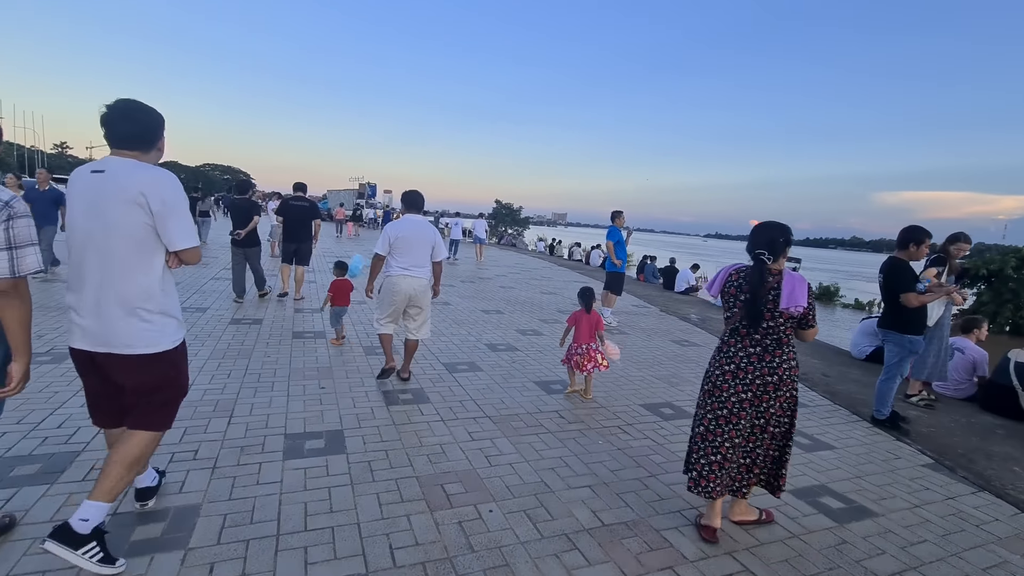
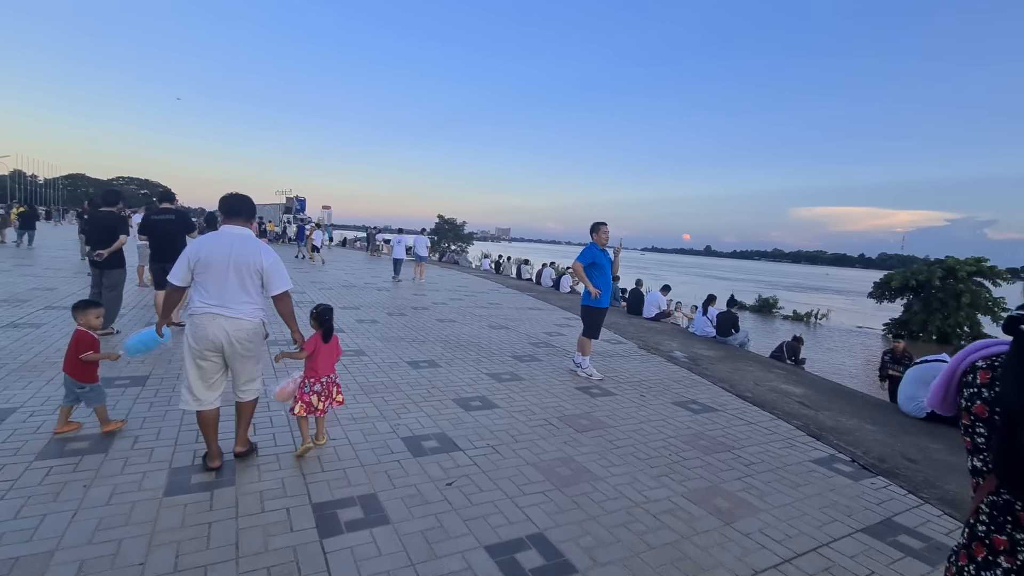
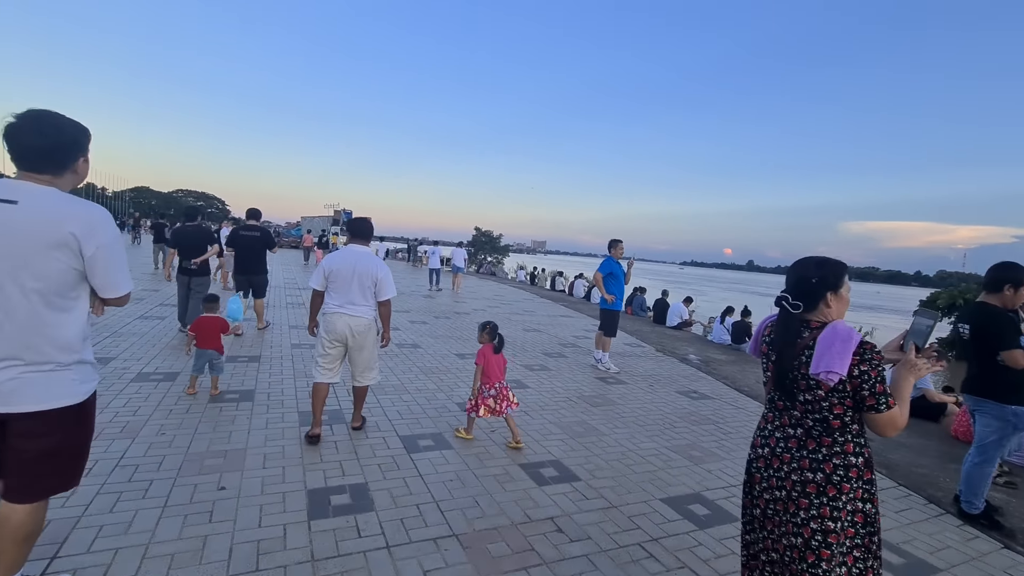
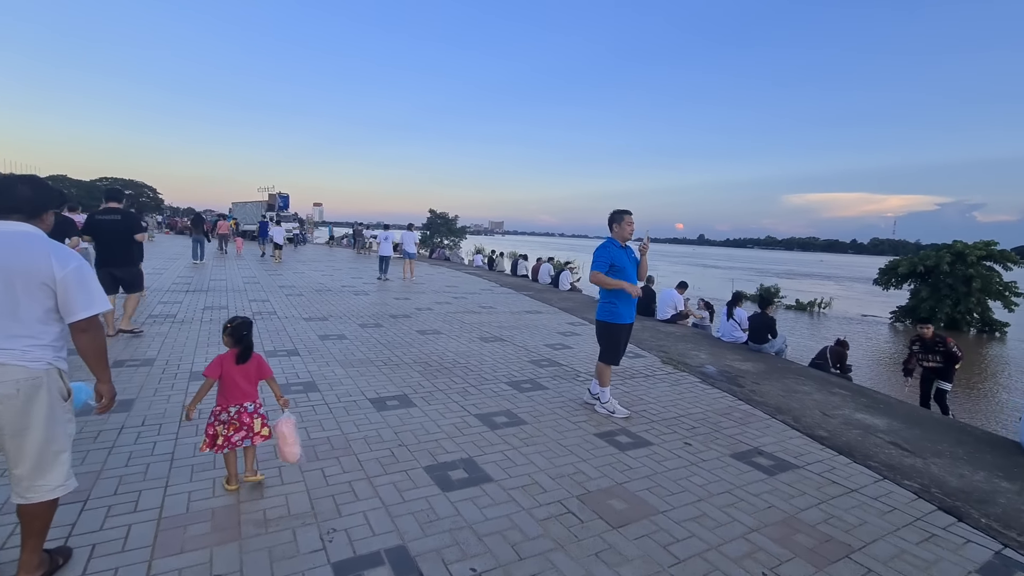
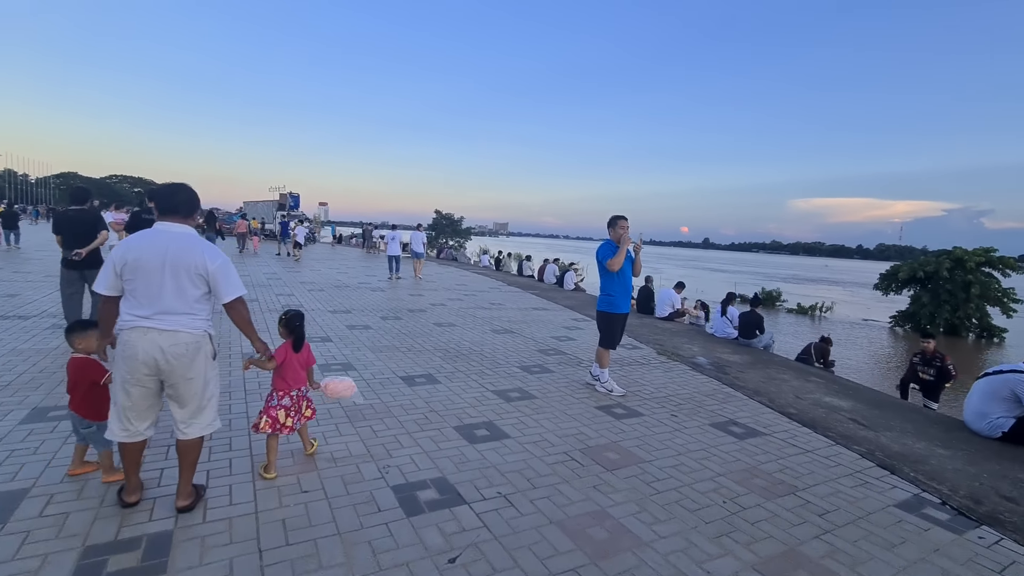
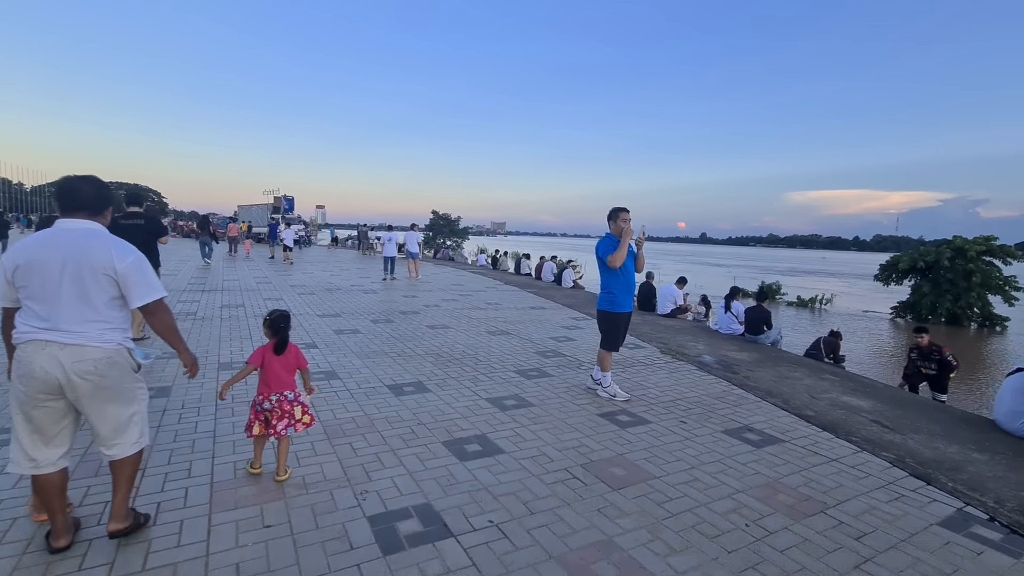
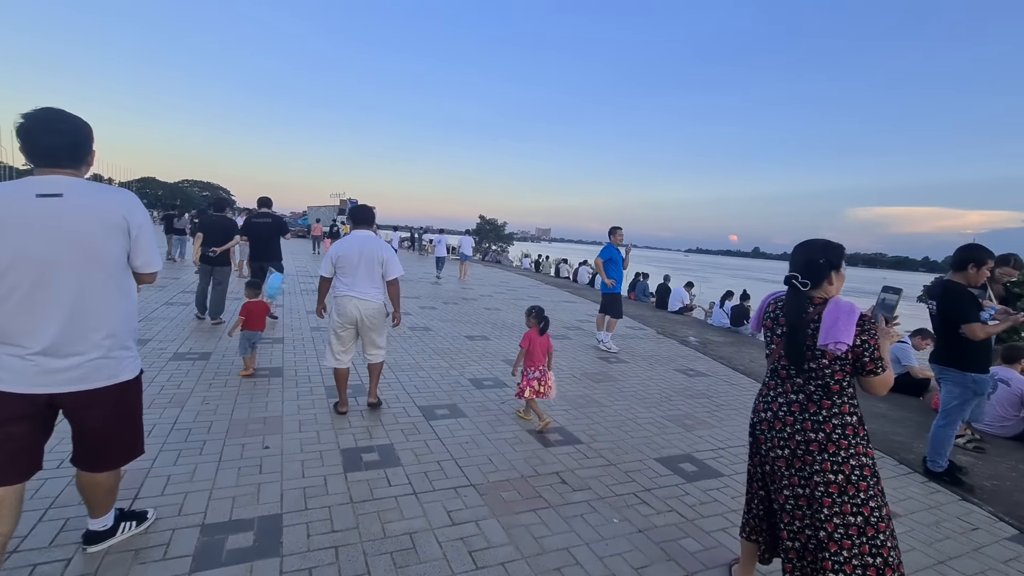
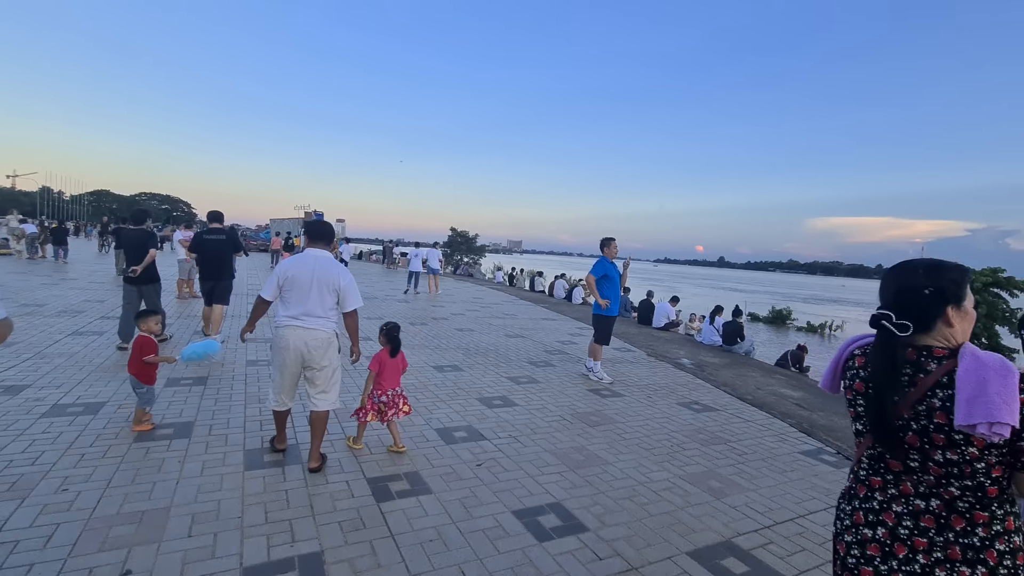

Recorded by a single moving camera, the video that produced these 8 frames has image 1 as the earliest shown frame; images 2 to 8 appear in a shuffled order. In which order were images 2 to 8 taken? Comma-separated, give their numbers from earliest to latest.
7, 3, 8, 2, 5, 6, 4
